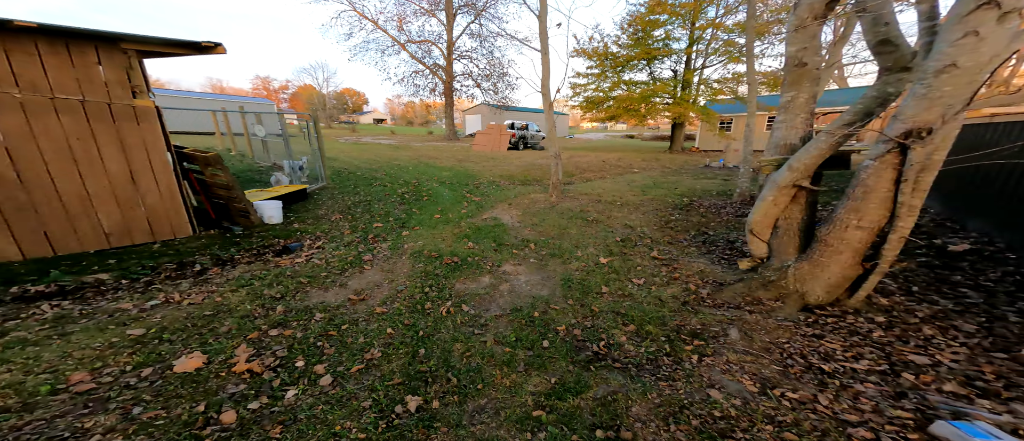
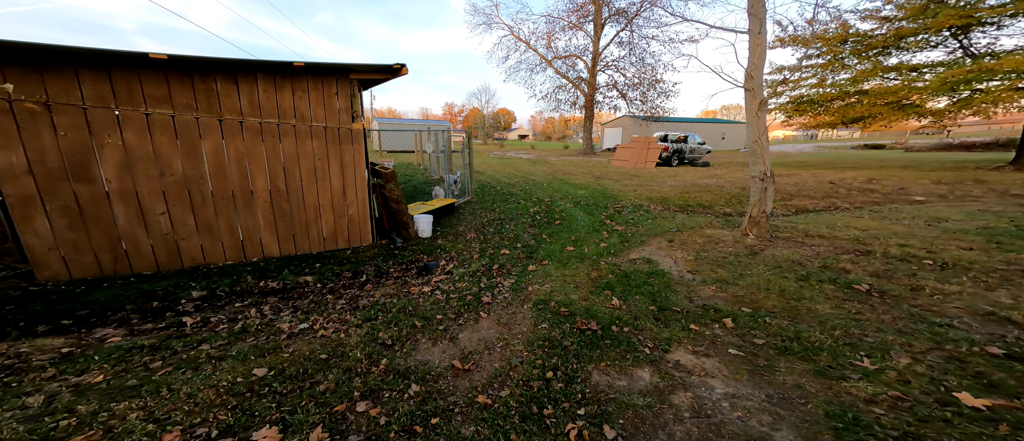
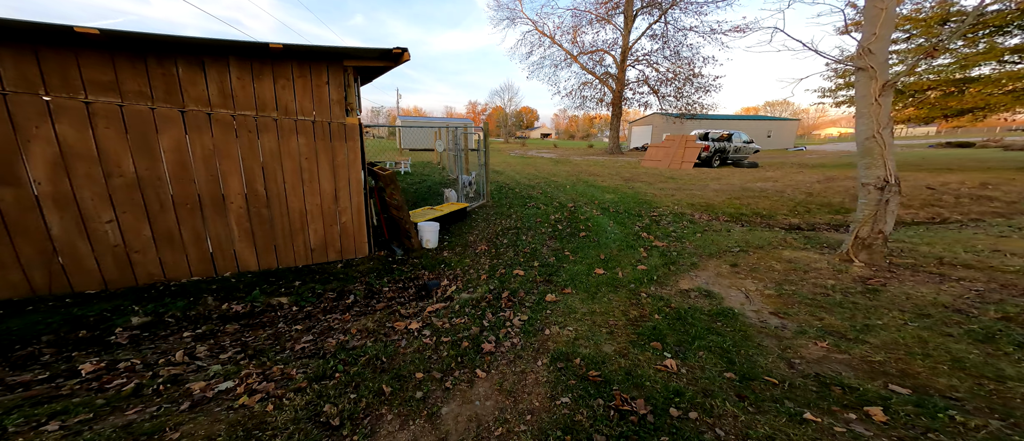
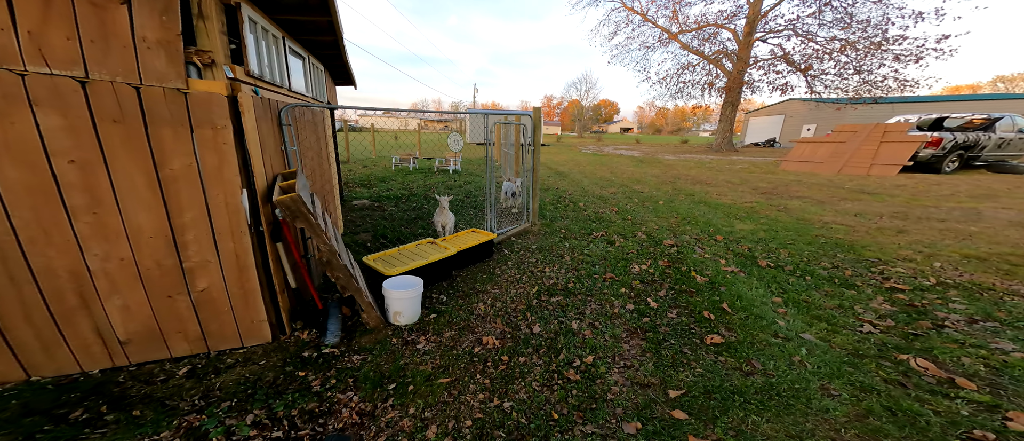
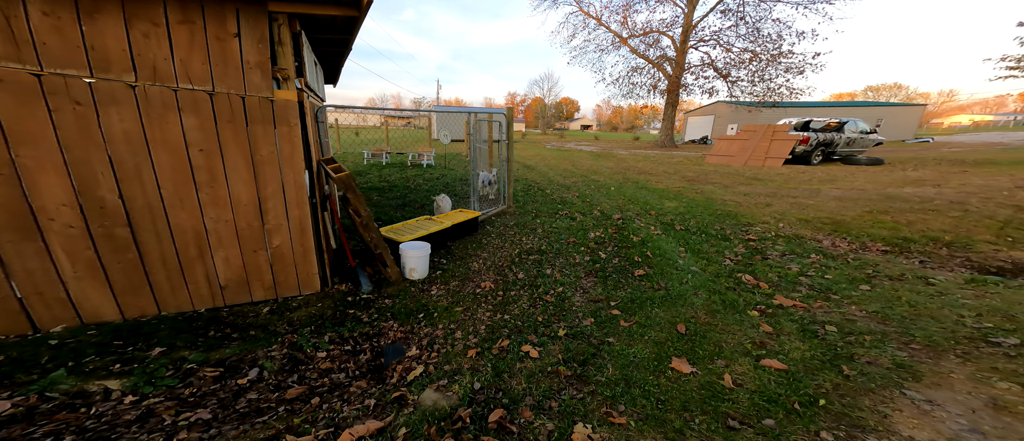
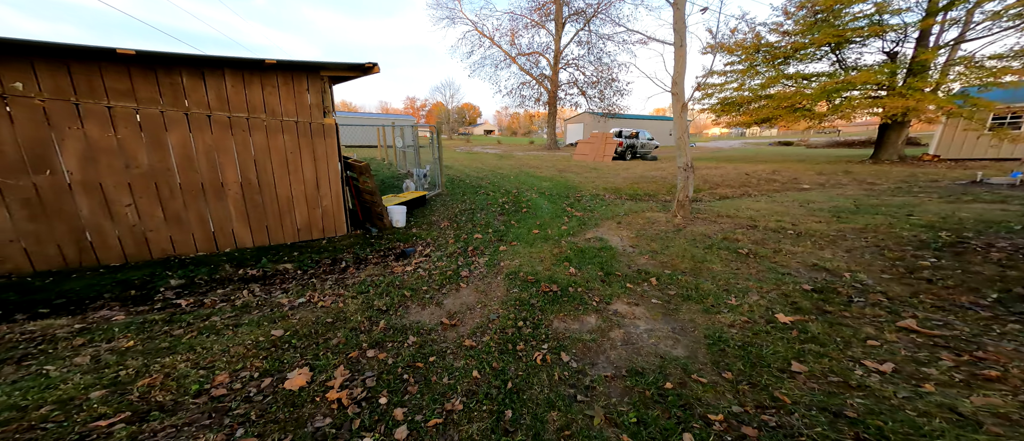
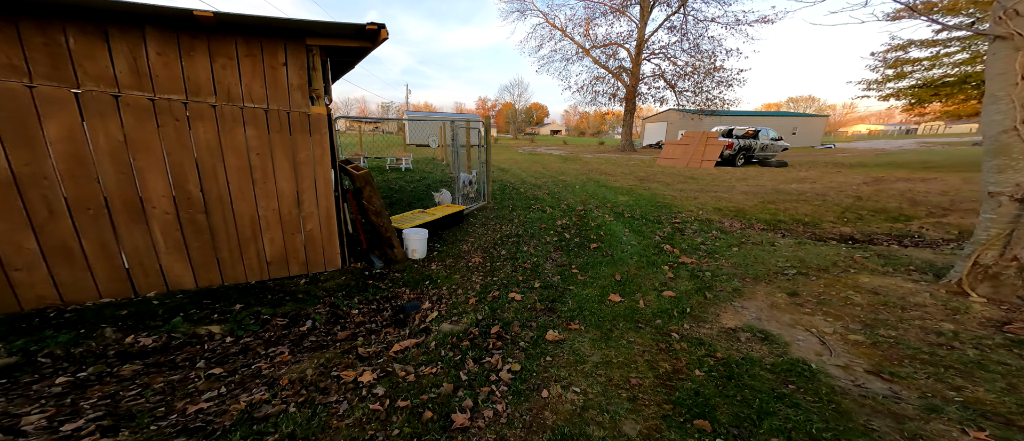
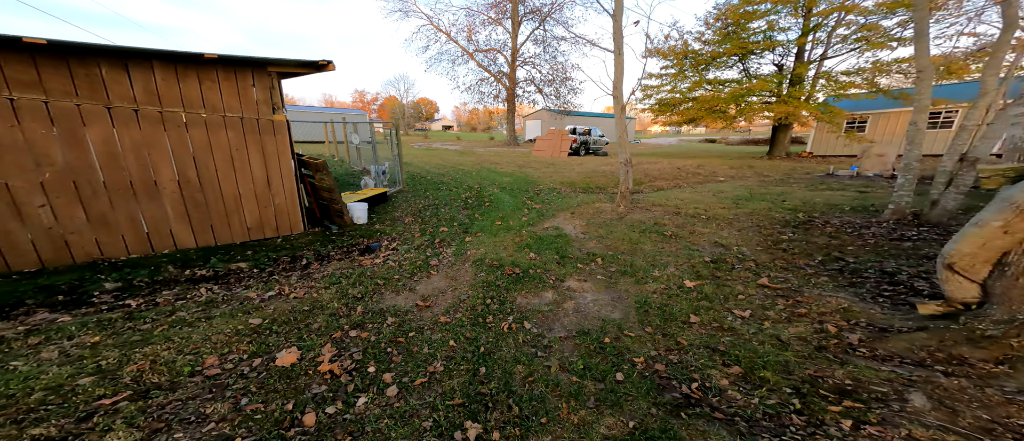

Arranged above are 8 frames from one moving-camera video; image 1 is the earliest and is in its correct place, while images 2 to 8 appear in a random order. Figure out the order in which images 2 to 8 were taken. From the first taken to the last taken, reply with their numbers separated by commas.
8, 6, 2, 3, 7, 5, 4
